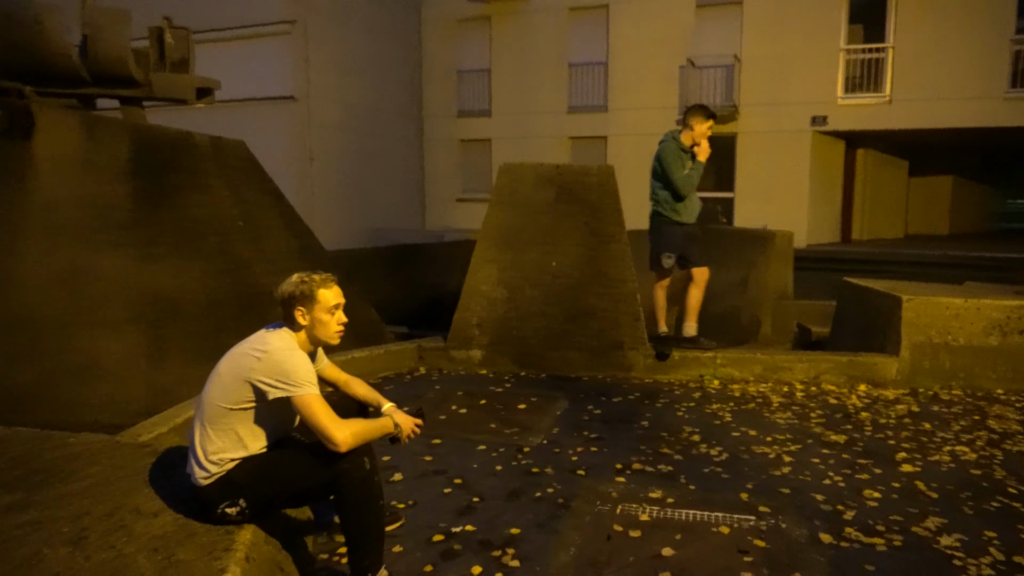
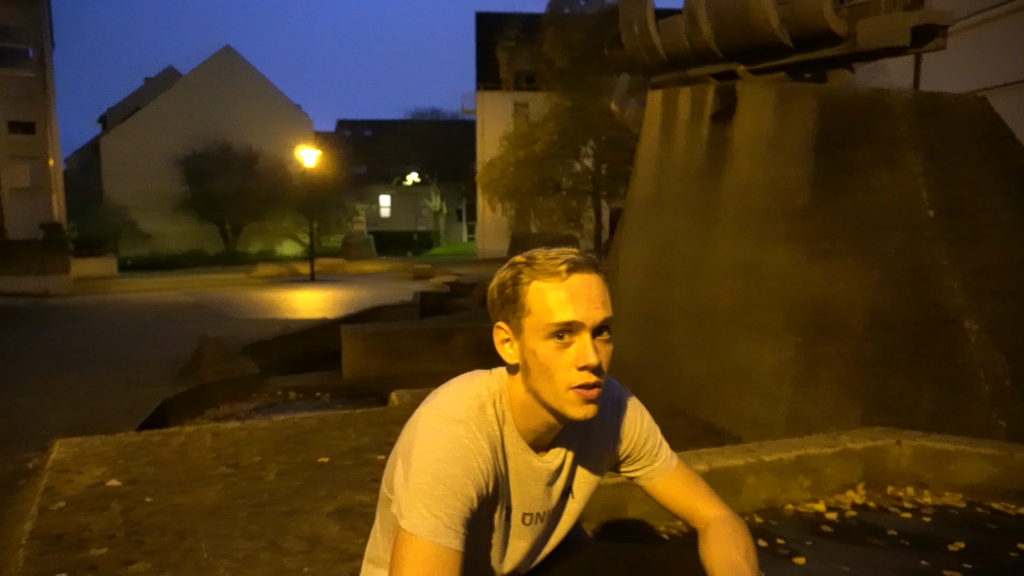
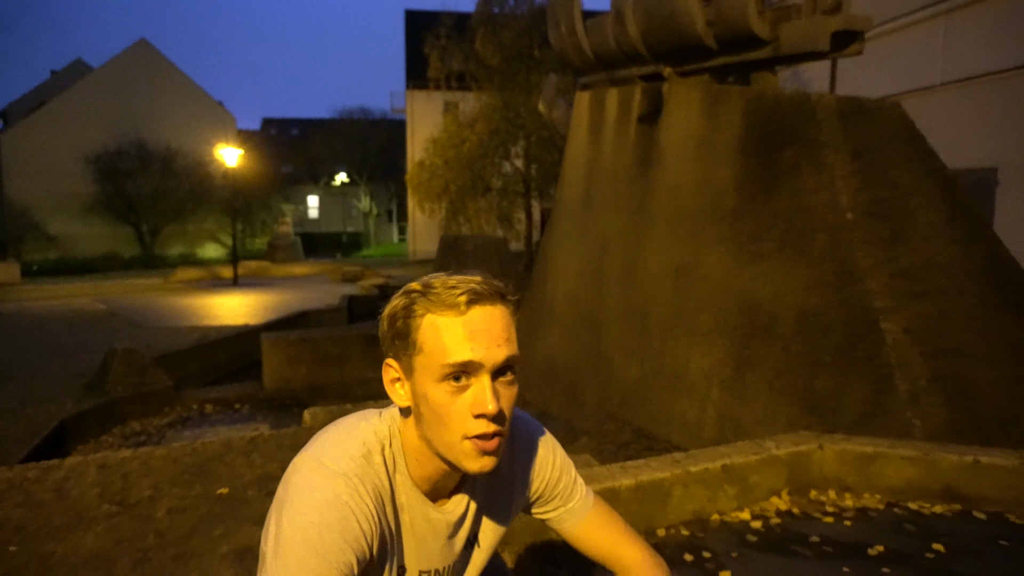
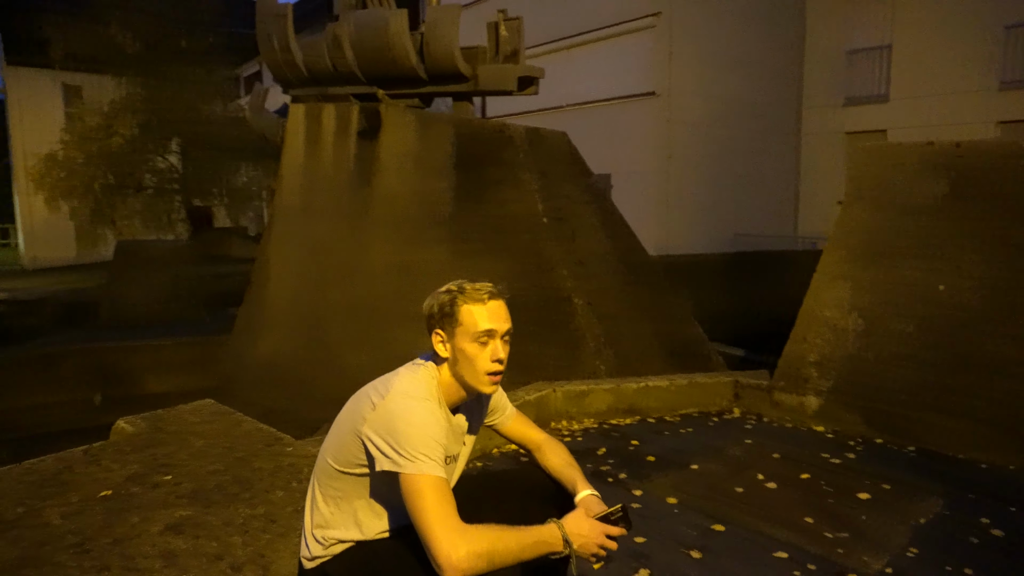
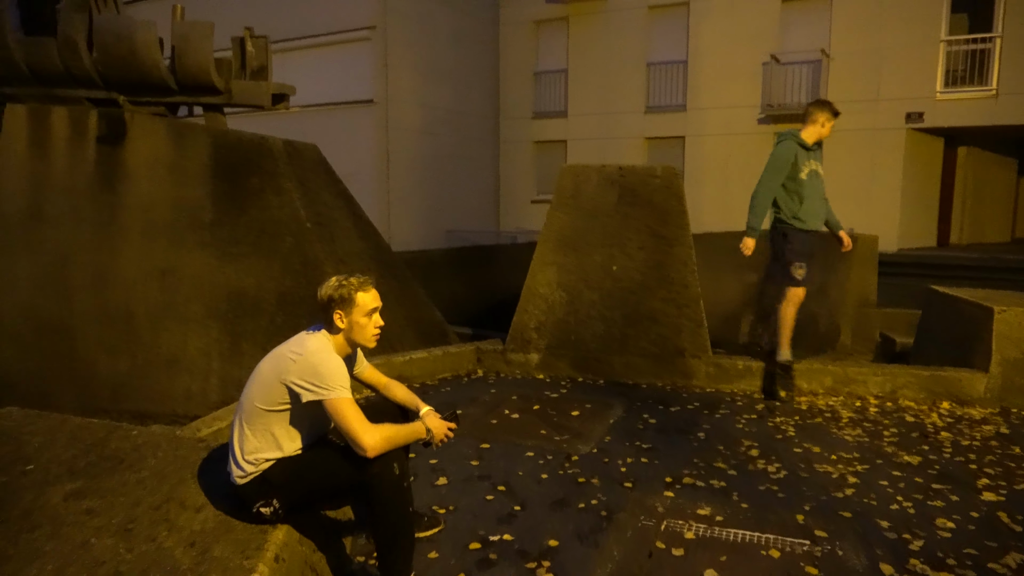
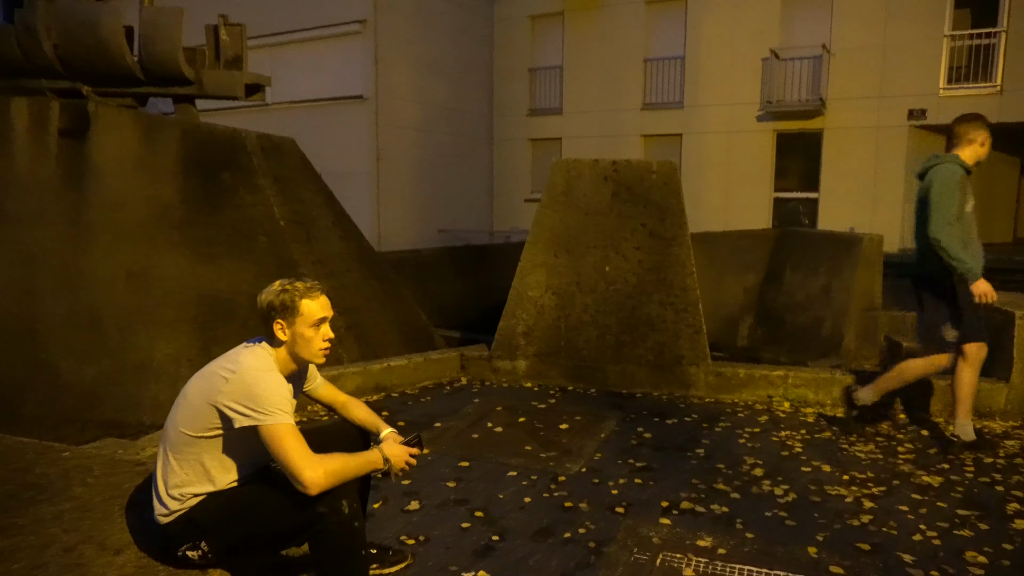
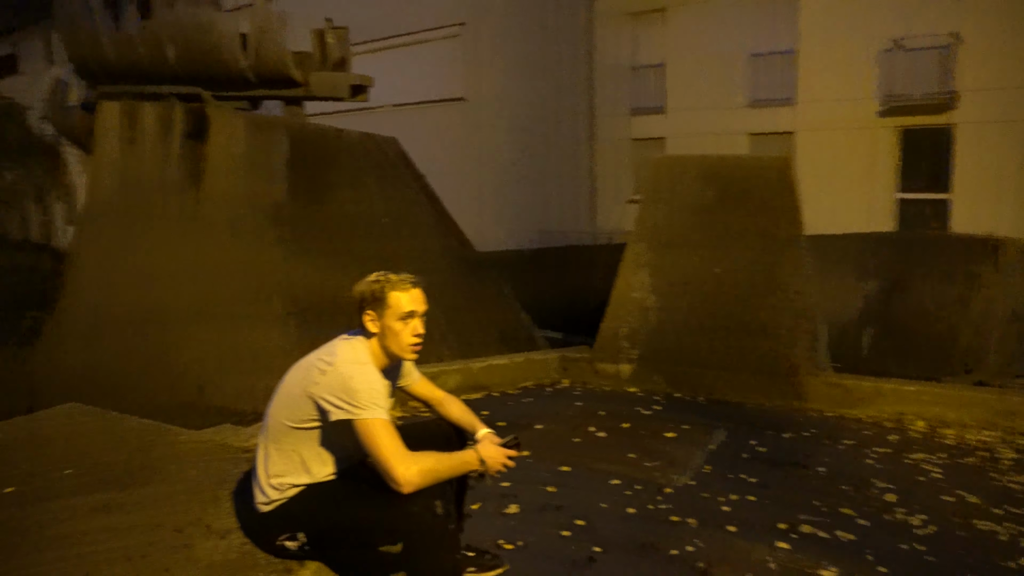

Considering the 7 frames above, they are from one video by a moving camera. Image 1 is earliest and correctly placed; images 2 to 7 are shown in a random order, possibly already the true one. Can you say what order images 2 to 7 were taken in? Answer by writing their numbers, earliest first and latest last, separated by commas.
5, 6, 7, 4, 3, 2
